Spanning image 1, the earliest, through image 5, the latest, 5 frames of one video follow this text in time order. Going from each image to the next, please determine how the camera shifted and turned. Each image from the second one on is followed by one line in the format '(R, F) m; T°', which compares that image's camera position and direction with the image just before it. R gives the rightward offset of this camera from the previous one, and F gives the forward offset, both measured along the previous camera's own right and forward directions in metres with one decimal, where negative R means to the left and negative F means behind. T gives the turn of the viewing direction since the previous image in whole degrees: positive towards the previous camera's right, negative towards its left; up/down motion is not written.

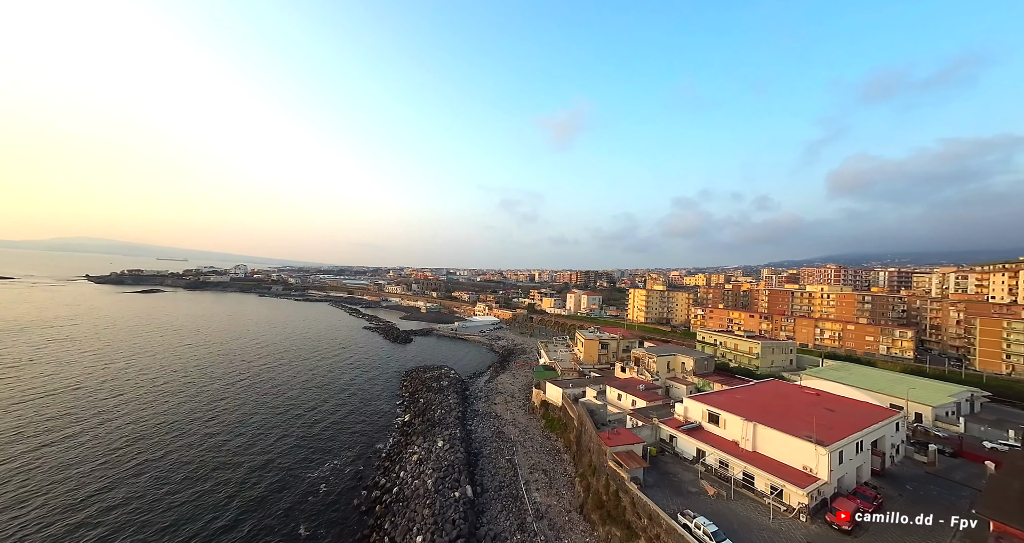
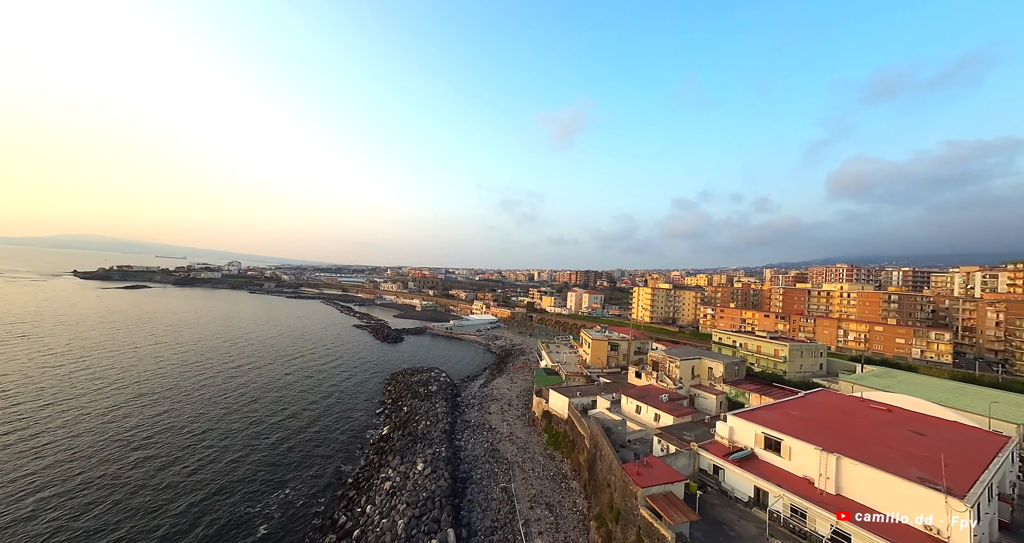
(+0.1, +3.6) m; 0°
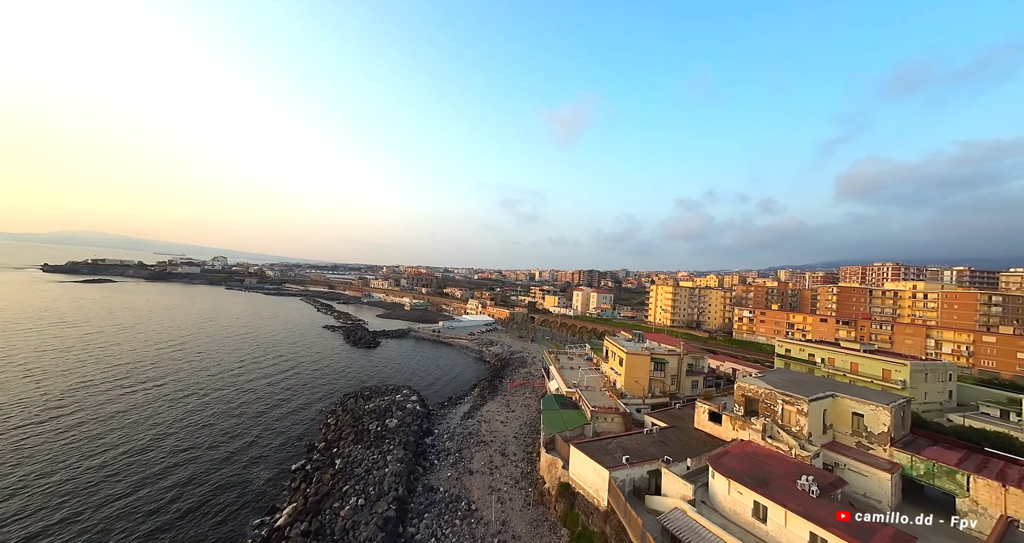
(+0.2, +9.0) m; 0°
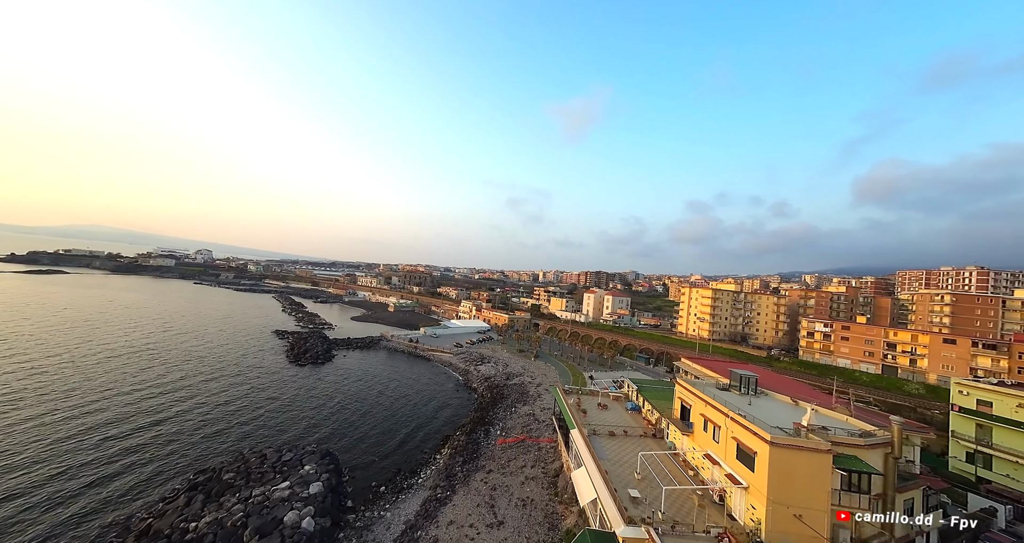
(+0.4, +11.4) m; -1°
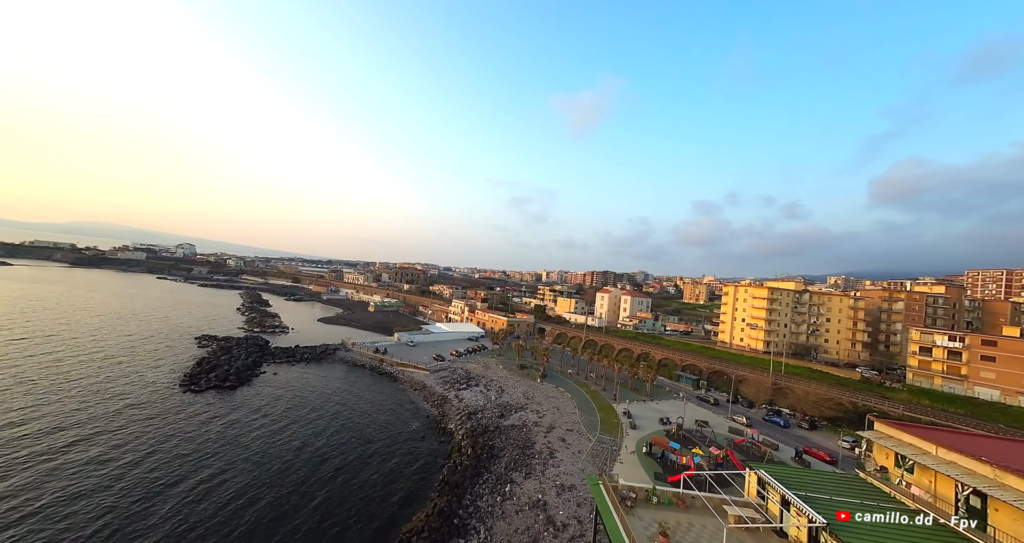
(+0.2, +10.4) m; 0°
